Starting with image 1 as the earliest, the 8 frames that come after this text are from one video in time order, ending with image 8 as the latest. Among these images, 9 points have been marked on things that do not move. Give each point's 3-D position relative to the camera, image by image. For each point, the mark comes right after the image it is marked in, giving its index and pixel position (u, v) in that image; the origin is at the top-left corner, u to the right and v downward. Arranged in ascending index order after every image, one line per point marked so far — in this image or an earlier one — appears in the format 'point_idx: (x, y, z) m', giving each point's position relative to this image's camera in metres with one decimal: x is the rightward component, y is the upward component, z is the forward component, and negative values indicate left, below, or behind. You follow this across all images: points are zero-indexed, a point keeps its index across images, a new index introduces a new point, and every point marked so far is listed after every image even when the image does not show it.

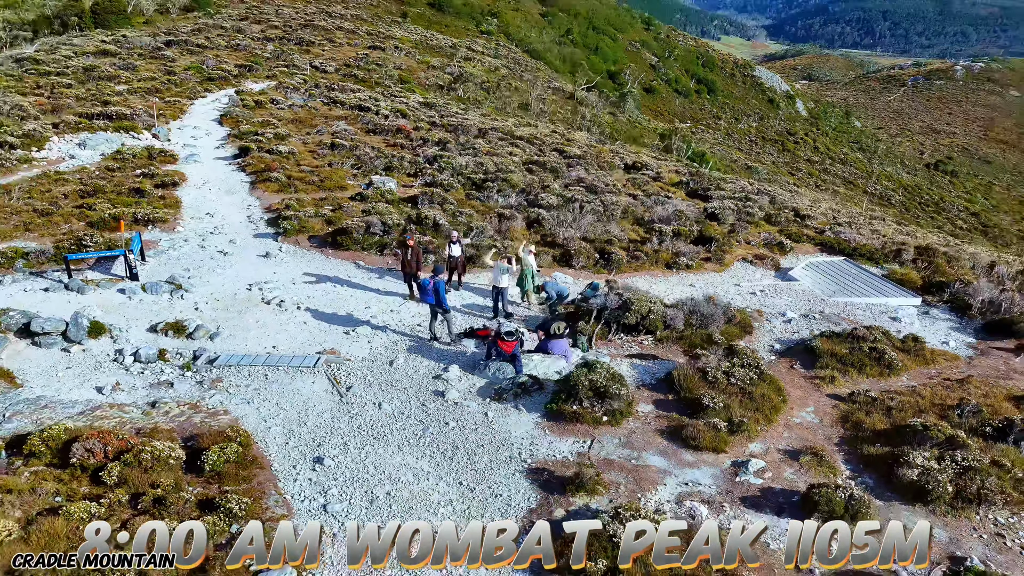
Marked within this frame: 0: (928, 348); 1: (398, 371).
0: (+8.5, -1.1, +14.8) m
1: (-1.9, -1.4, +12.3) m
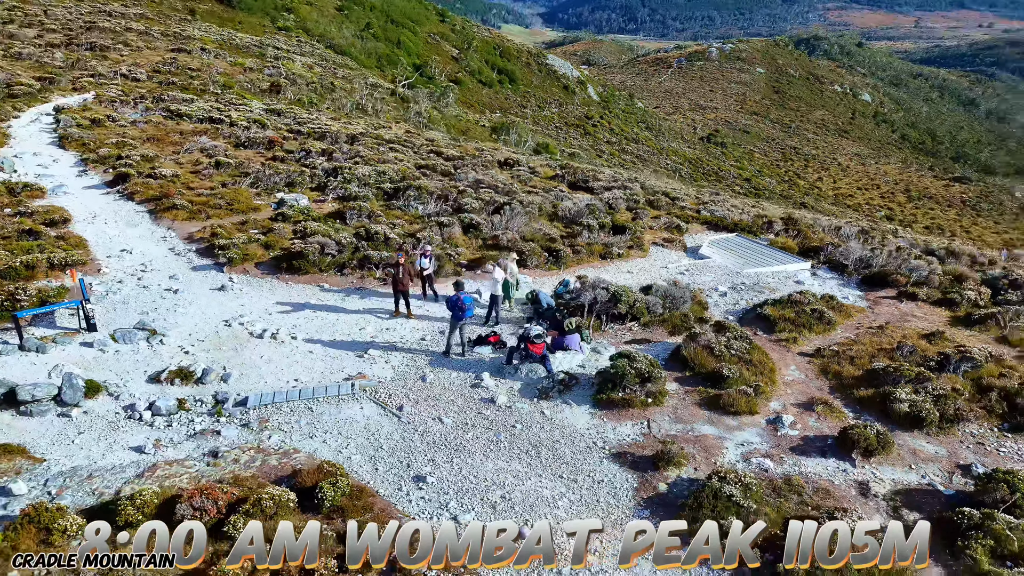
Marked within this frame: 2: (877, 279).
0: (+8.1, -0.3, +17.8) m
1: (-1.3, -1.7, +12.8) m
2: (+9.7, +0.3, +19.9) m
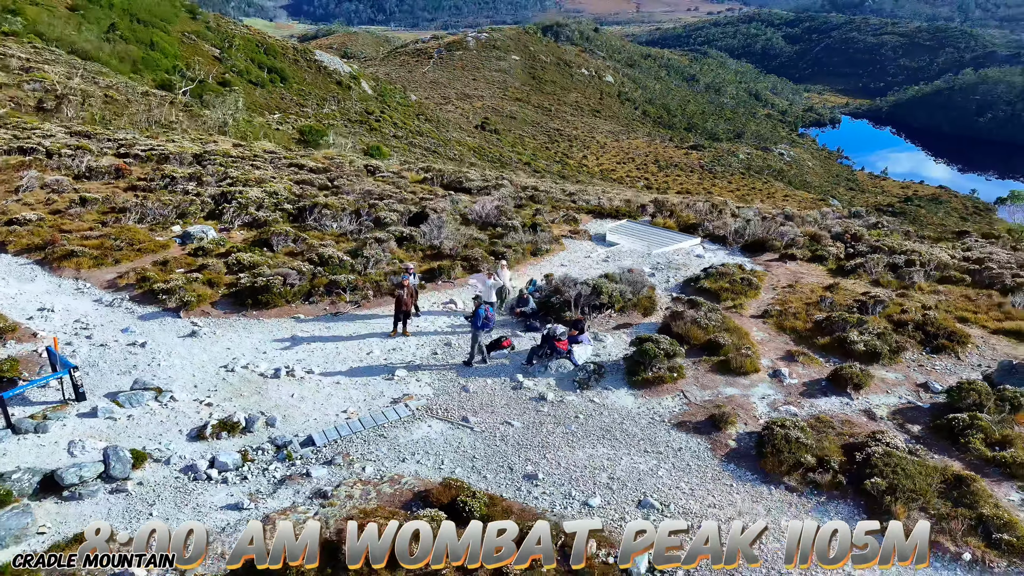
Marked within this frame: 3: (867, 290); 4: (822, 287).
0: (+6.8, +0.6, +21.0) m
1: (-0.6, -2.0, +13.6) m
2: (+7.7, +1.4, +23.4) m
3: (+9.1, -0.1, +18.7) m
4: (+8.0, 0.0, +19.1) m
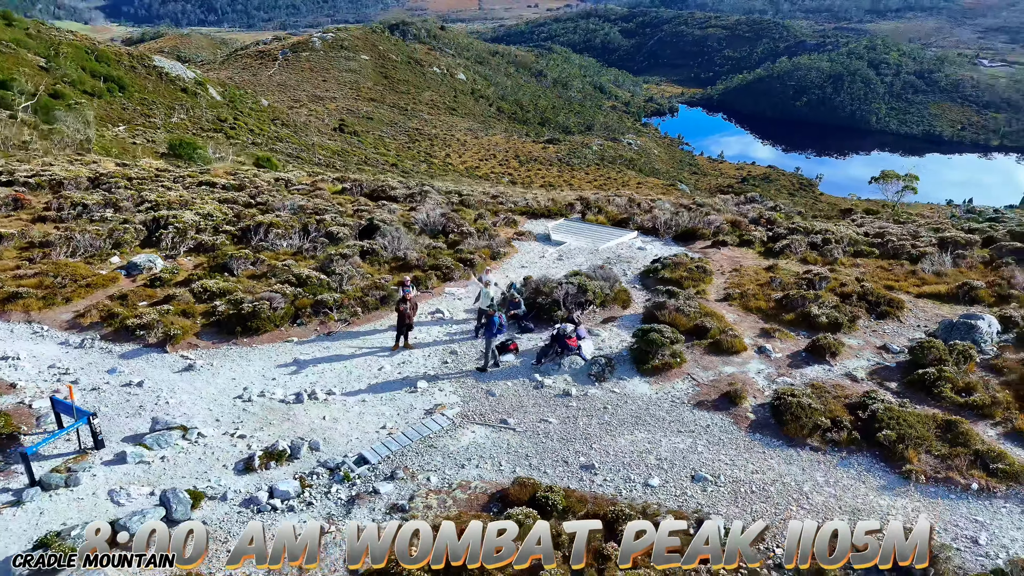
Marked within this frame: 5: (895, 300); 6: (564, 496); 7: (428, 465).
0: (+5.6, +1.0, +22.8) m
1: (-0.1, -2.1, +14.3) m
2: (+6.0, +1.8, +25.4) m
3: (+8.3, +0.6, +21.0) m
4: (+7.2, +0.6, +21.2) m
5: (+9.3, -0.3, +17.8) m
6: (+0.8, -3.2, +11.3) m
7: (-1.4, -3.0, +12.3) m
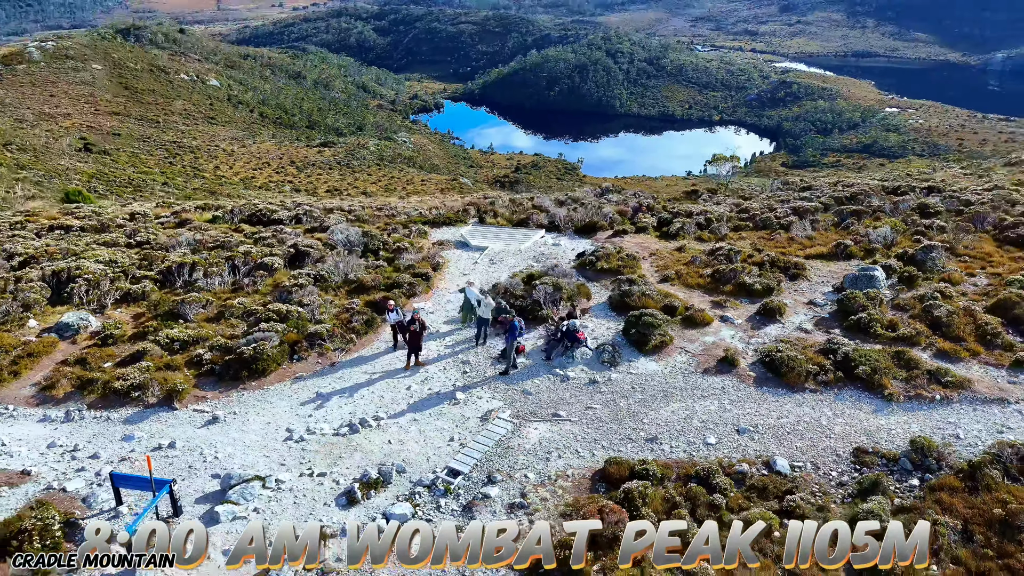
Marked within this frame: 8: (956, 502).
0: (+3.3, +1.4, +25.3) m
1: (+0.6, -2.2, +15.6) m
2: (+2.9, +2.3, +27.9) m
3: (+6.5, +1.4, +24.3) m
4: (+5.4, +1.2, +24.2) m
5: (+8.4, +0.7, +21.6) m
6: (+2.5, -3.2, +13.0) m
7: (+0.1, -3.2, +13.4) m
8: (+7.2, -3.4, +11.7) m
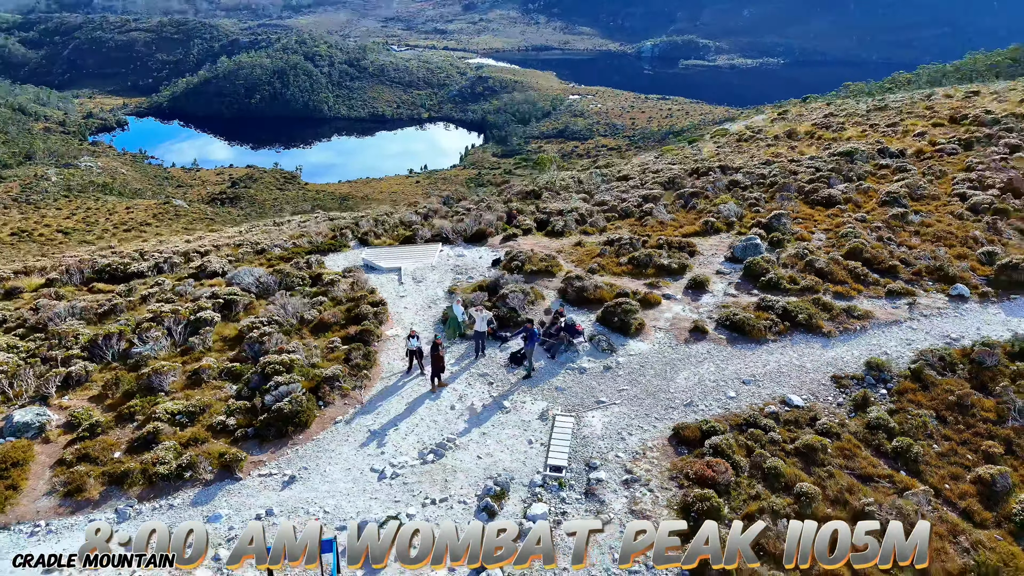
0: (0.0, +1.4, +27.4) m
1: (+1.4, -2.3, +17.5) m
2: (-1.4, +2.1, +29.6) m
3: (+3.3, +1.9, +27.6) m
4: (+2.3, +1.6, +27.1) m
5: (+6.1, +1.6, +25.7) m
6: (+4.2, -2.9, +15.7) m
7: (+1.9, -3.3, +15.2) m
8: (+9.0, -2.4, +16.1) m
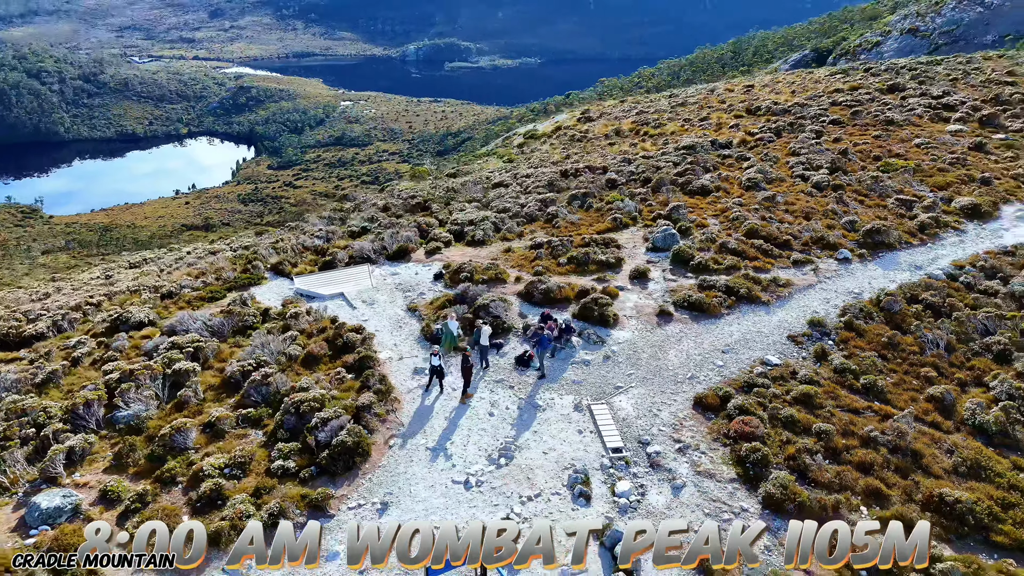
0: (-2.6, +1.0, +28.4) m
1: (+1.9, -2.4, +19.3) m
2: (-4.6, +1.4, +30.1) m
3: (+0.4, +1.8, +29.5) m
4: (-0.3, +1.4, +28.7) m
5: (+3.7, +1.9, +28.4) m
6: (+5.2, -2.5, +18.3) m
7: (+3.1, -3.2, +17.2) m
8: (+9.5, -1.5, +20.0) m
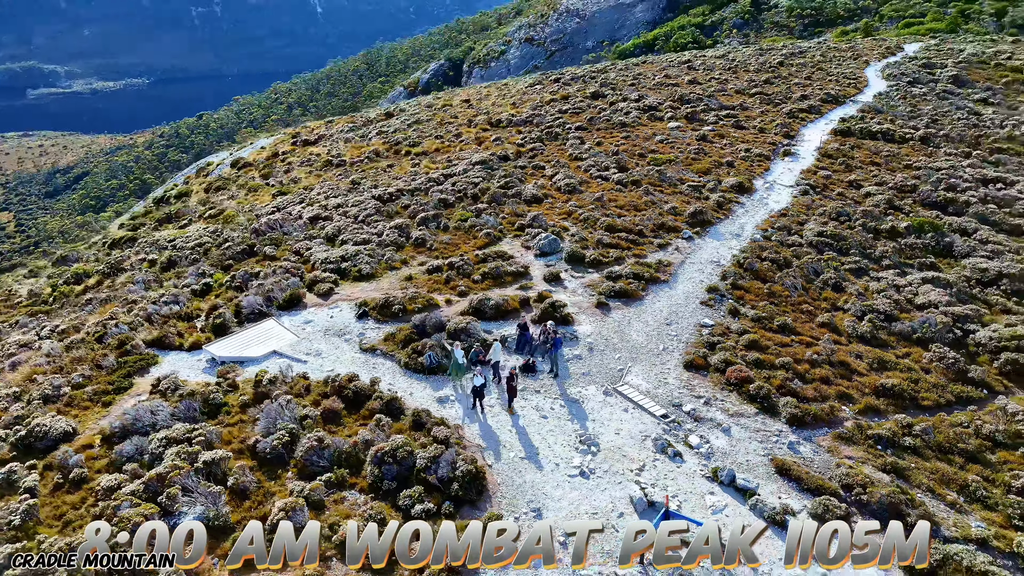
0: (-6.2, -0.5, +28.6) m
1: (+2.3, -2.5, +22.4) m
2: (-8.8, -0.5, +29.3) m
3: (-4.1, +0.8, +30.8) m
4: (-4.3, +0.3, +29.9) m
5: (-0.8, +1.5, +31.2) m
6: (+5.7, -2.0, +22.9) m
7: (+4.4, -3.0, +21.0) m
8: (+8.6, -0.3, +26.3) m
